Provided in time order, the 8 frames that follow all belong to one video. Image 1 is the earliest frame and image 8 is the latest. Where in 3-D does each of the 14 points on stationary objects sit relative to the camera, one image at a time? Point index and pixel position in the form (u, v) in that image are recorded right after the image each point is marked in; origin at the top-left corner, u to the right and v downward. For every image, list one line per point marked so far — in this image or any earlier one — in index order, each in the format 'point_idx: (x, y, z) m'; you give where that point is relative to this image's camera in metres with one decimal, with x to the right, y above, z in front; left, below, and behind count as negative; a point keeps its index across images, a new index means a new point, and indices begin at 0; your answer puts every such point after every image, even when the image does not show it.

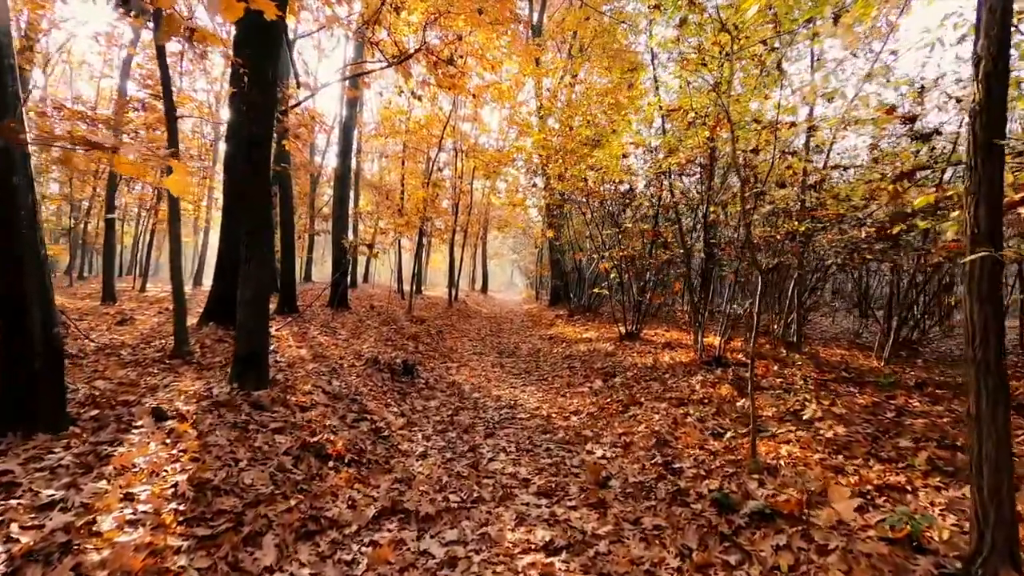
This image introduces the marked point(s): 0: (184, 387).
0: (-3.8, -1.1, +5.9) m
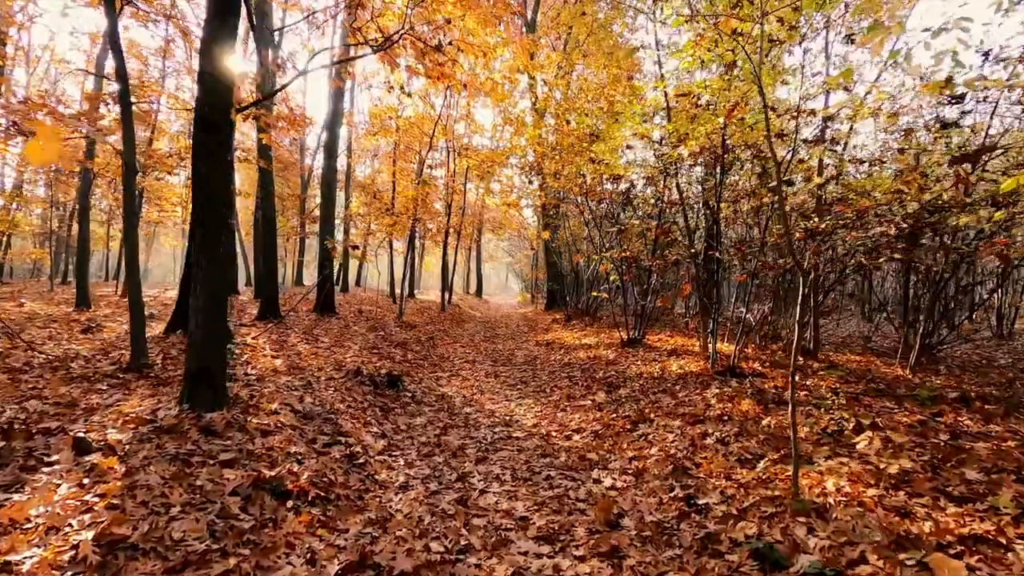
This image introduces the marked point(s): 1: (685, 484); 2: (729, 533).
0: (-3.8, -1.2, +5.1) m
1: (+1.5, -1.7, +4.6) m
2: (+1.5, -1.7, +3.6) m
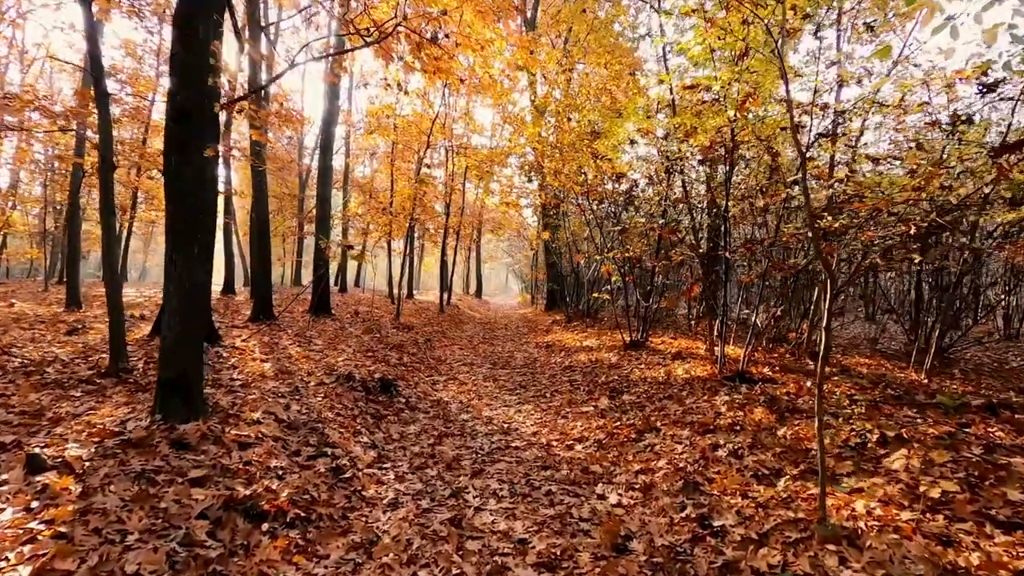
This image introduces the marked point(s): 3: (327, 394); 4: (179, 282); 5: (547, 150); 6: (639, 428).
0: (-3.9, -1.2, +4.8) m
1: (+1.5, -1.8, +4.2) m
2: (+1.5, -1.7, +3.3) m
3: (-2.5, -1.4, +6.9) m
4: (-3.0, +0.1, +4.7) m
5: (+1.0, +3.9, +14.8) m
6: (+1.5, -1.7, +6.2) m
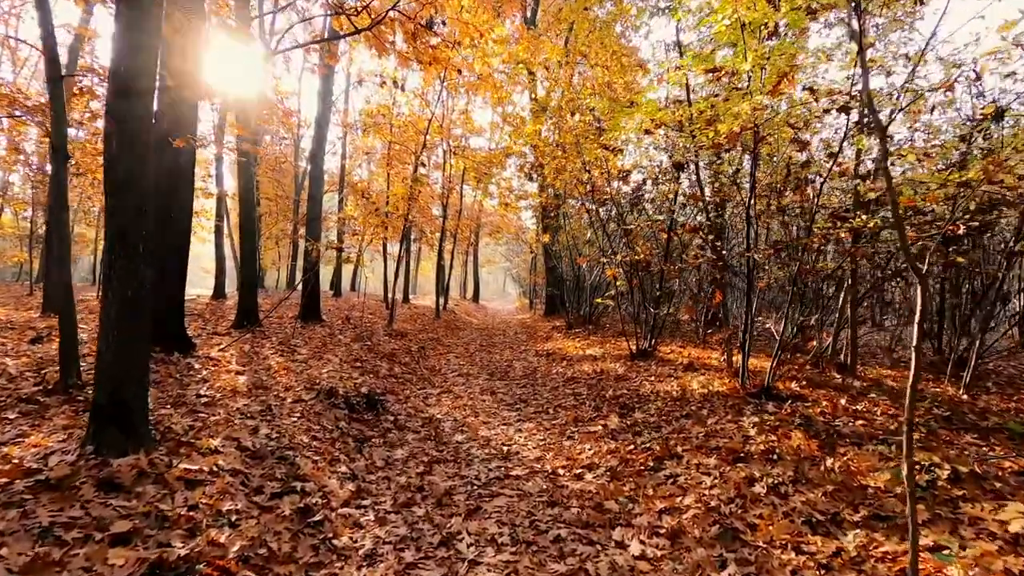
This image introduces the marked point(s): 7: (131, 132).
0: (-3.8, -1.3, +4.0) m
1: (+1.5, -1.8, +3.5) m
2: (+1.5, -1.8, +2.5) m
3: (-2.5, -1.5, +6.1) m
4: (-3.0, 0.0, +3.9) m
5: (+1.0, +3.8, +14.1) m
6: (+1.5, -1.8, +5.5) m
7: (-2.9, +1.2, +3.9) m
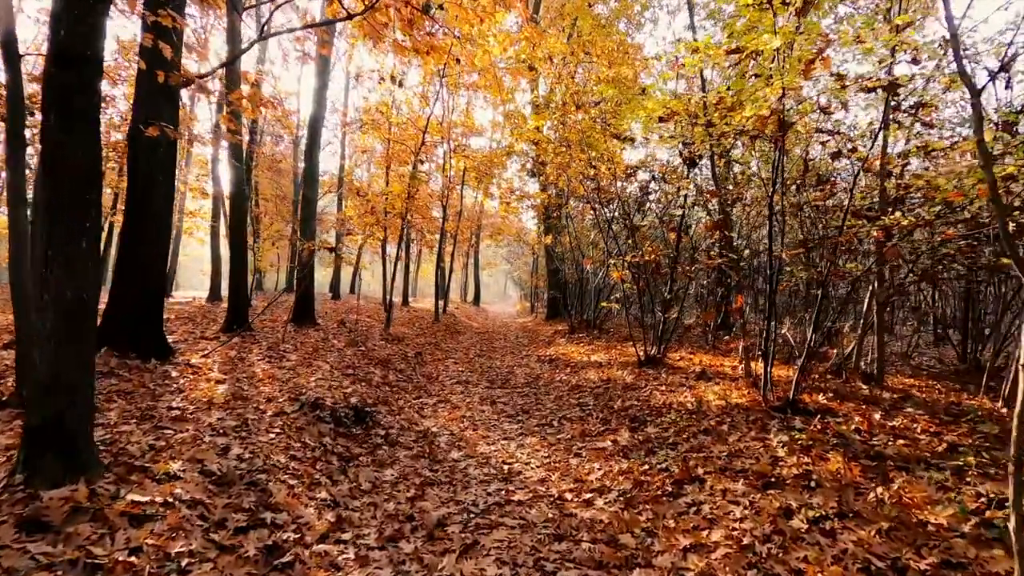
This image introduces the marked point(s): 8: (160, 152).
0: (-3.8, -1.3, +3.4) m
1: (+1.5, -1.8, +2.9) m
2: (+1.6, -1.8, +2.0) m
3: (-2.5, -1.5, +5.5) m
4: (-3.0, 0.0, +3.4) m
5: (+1.0, +3.7, +13.5) m
6: (+1.5, -1.8, +4.9) m
7: (-2.9, +1.2, +3.4) m
8: (-5.1, +2.0, +7.5) m
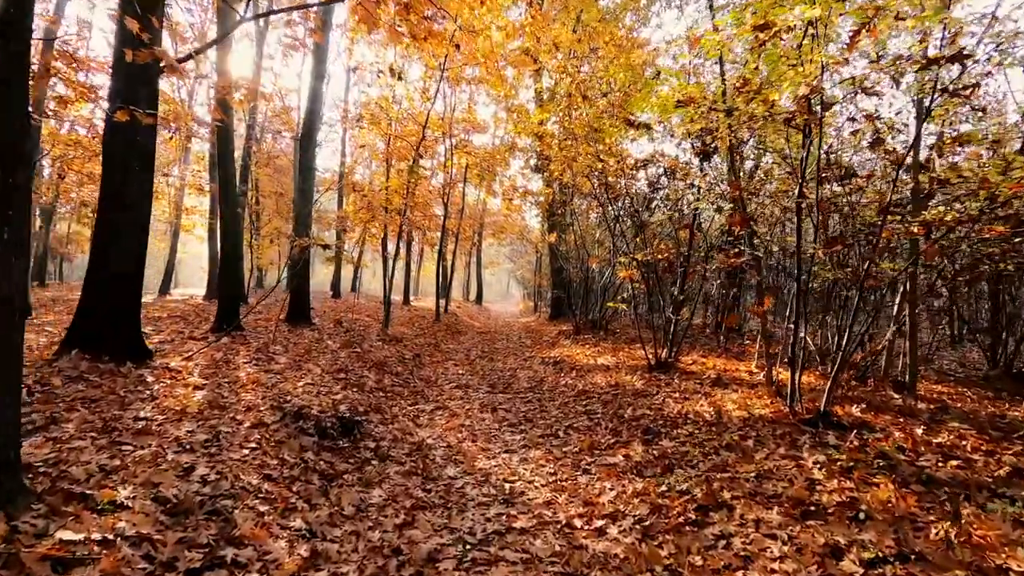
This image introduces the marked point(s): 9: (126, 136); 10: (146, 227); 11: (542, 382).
0: (-3.8, -1.3, +2.9) m
1: (+1.6, -1.8, +2.3) m
2: (+1.6, -1.8, +1.4) m
3: (-2.4, -1.5, +5.0) m
4: (-3.0, 0.0, +2.8) m
5: (+1.1, +3.7, +13.0) m
6: (+1.6, -1.8, +4.3) m
7: (-2.9, +1.2, +2.8) m
8: (-5.0, +2.0, +7.0) m
9: (-5.1, +2.0, +6.9) m
10: (-5.2, +0.9, +7.3) m
11: (+0.6, -1.9, +10.4) m
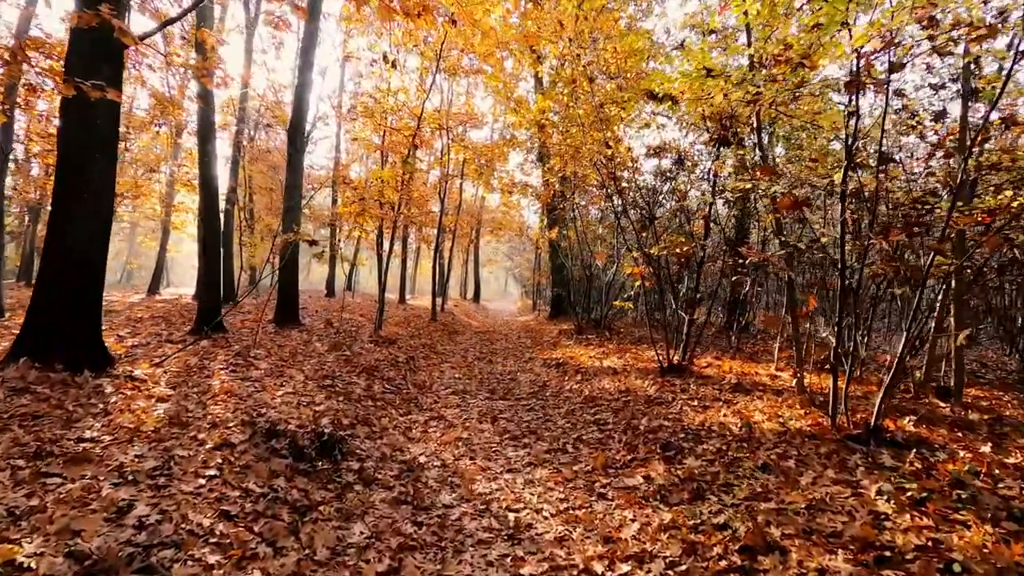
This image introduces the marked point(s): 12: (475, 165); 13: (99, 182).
0: (-3.8, -1.3, +2.2) m
1: (+1.6, -1.8, +1.6) m
2: (+1.6, -1.8, +0.7) m
3: (-2.4, -1.5, +4.2) m
4: (-2.9, 0.0, +2.1) m
5: (+1.1, +3.8, +12.2) m
6: (+1.6, -1.8, +3.6) m
7: (-2.8, +1.2, +2.1) m
8: (-5.0, +2.0, +6.2) m
9: (-5.1, +2.0, +6.1) m
10: (-5.1, +0.9, +6.5) m
11: (+0.6, -1.9, +9.7) m
12: (-1.5, +4.8, +19.6) m
13: (-5.1, +1.3, +6.3) m
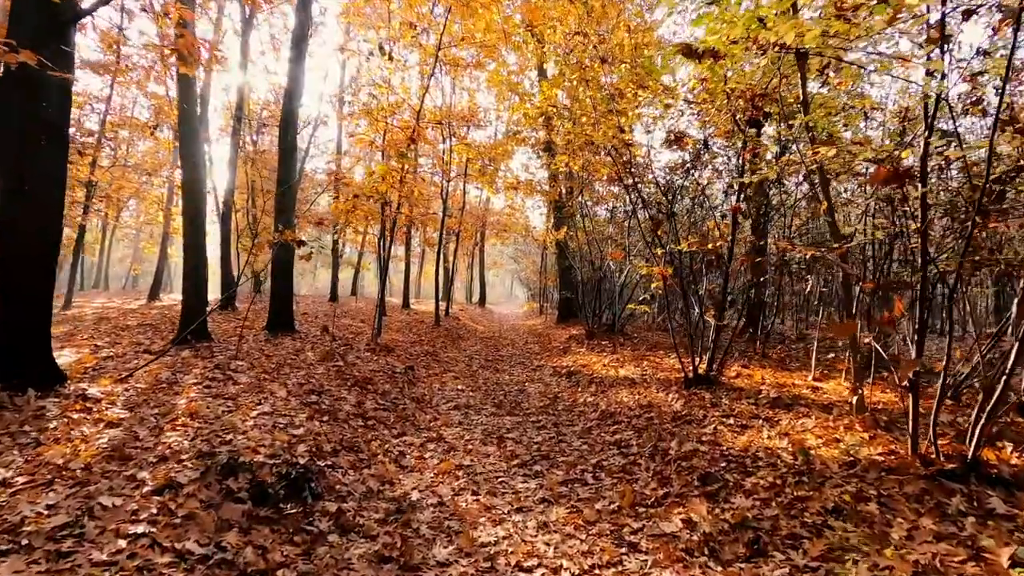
0: (-3.7, -1.3, +1.3) m
1: (+1.7, -1.8, +0.7) m
2: (+1.6, -1.8, -0.2) m
3: (-2.3, -1.5, +3.4) m
4: (-2.9, 0.0, +1.2) m
5: (+1.2, +3.7, +11.3) m
6: (+1.7, -1.8, +2.7) m
7: (-2.8, +1.2, +1.2) m
8: (-4.9, +1.9, +5.4) m
9: (-5.1, +2.0, +5.3) m
10: (-5.1, +0.8, +5.7) m
11: (+0.8, -1.9, +8.8) m
12: (-1.3, +4.7, +18.7) m
13: (-5.0, +1.2, +5.5) m
